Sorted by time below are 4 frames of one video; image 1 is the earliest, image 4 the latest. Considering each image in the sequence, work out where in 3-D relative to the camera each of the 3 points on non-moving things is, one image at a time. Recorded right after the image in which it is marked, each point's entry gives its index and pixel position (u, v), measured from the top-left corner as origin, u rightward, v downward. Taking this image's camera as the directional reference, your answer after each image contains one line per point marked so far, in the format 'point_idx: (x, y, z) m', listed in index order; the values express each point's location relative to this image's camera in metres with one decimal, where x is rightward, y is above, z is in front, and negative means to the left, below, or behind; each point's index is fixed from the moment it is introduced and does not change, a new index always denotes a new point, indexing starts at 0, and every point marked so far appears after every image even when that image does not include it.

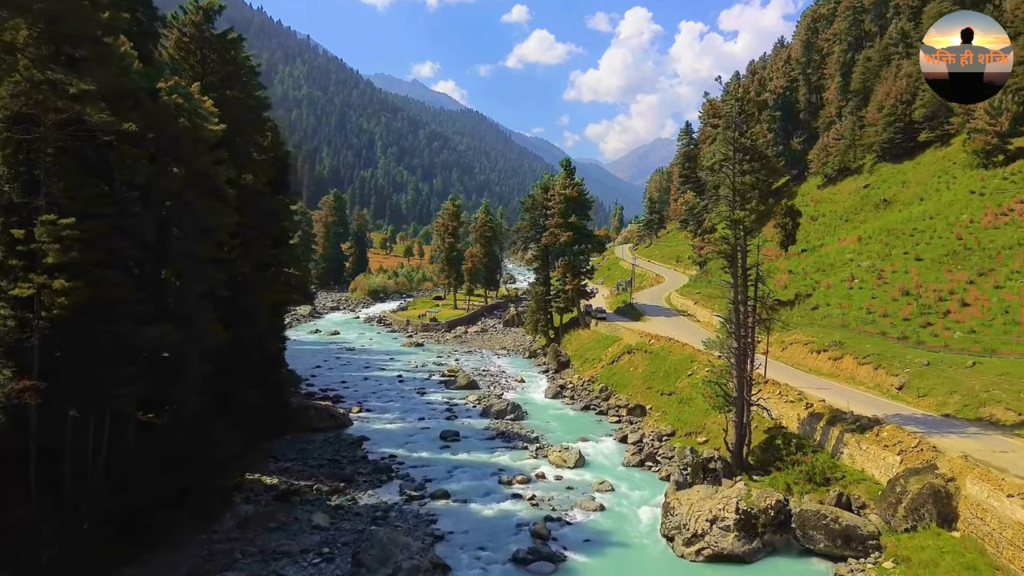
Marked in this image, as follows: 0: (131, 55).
0: (-9.7, +5.9, +19.0) m
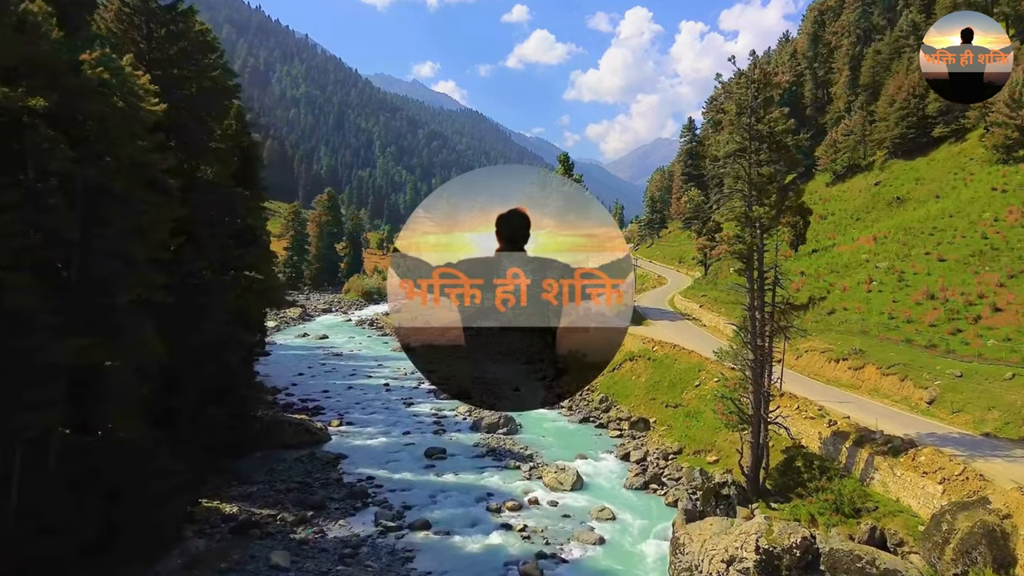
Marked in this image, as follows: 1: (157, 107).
0: (-10.1, +5.8, +16.1) m
1: (-9.0, +4.6, +19.0) m
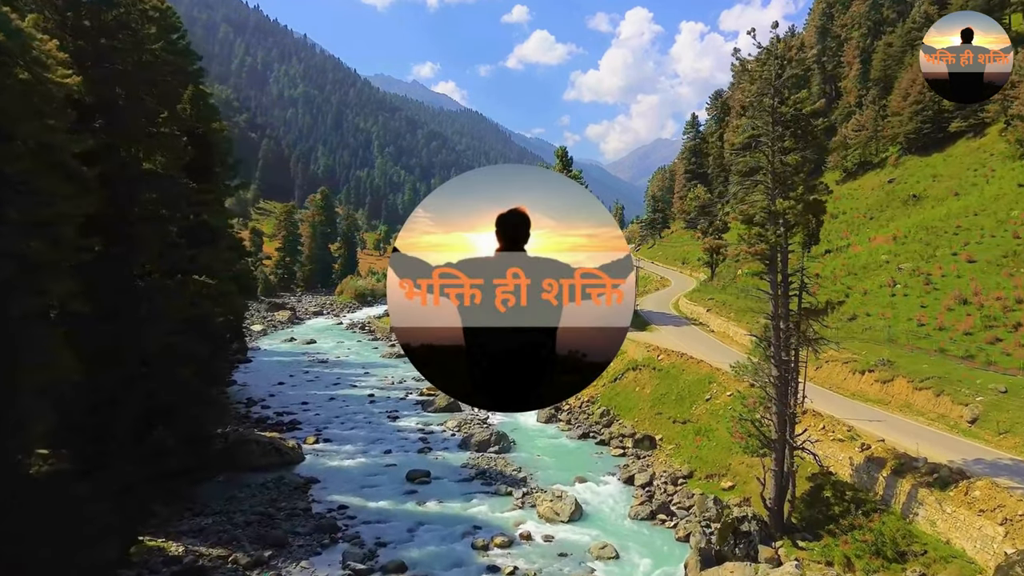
0: (-10.4, +5.6, +13.1) m
1: (-9.3, +4.4, +16.0) m
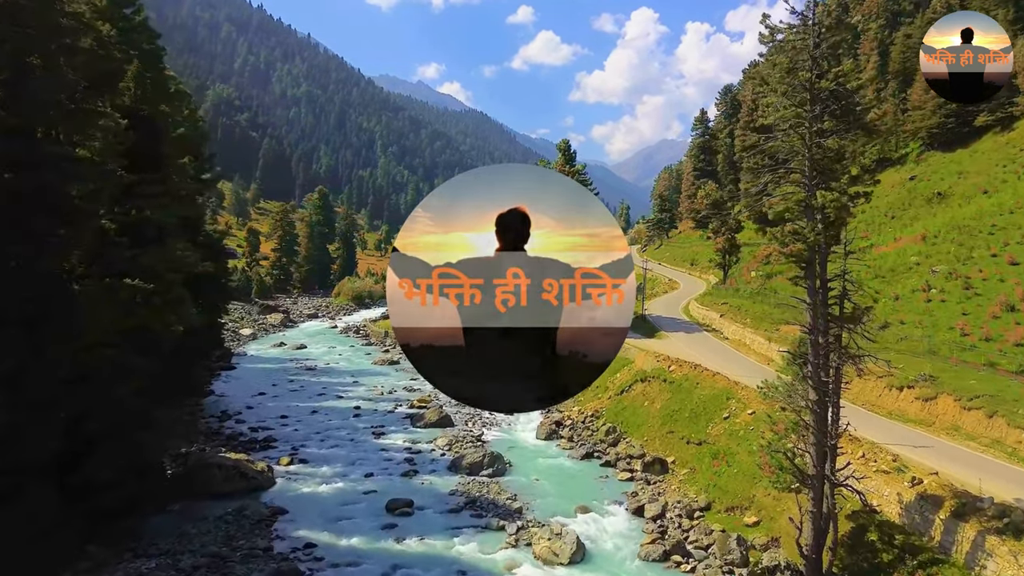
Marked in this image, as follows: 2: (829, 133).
0: (-10.7, +5.5, +10.0) m
1: (-9.6, +4.3, +12.9) m
2: (+7.6, +3.7, +18.0) m
